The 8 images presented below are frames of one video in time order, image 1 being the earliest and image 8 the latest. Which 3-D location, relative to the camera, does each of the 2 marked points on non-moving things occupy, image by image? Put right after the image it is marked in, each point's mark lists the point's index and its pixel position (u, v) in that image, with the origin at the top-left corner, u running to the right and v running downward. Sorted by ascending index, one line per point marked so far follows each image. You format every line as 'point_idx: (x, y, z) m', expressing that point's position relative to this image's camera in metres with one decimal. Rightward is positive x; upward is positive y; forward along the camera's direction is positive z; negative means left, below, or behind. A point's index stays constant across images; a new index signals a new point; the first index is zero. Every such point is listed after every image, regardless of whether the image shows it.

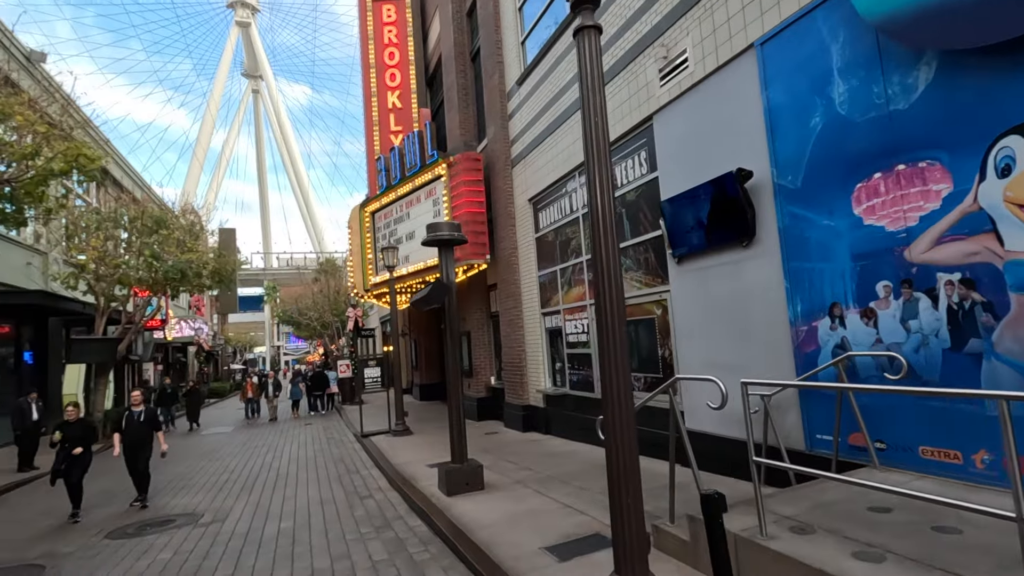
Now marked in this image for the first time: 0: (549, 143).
0: (+0.8, +3.1, +11.7) m
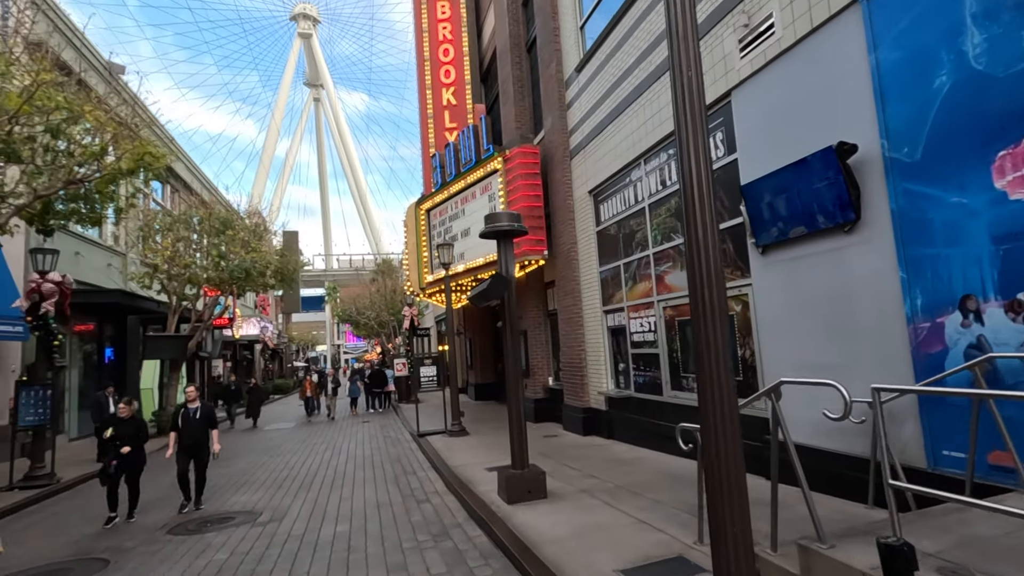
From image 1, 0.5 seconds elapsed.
0: (+2.0, +3.2, +11.1) m
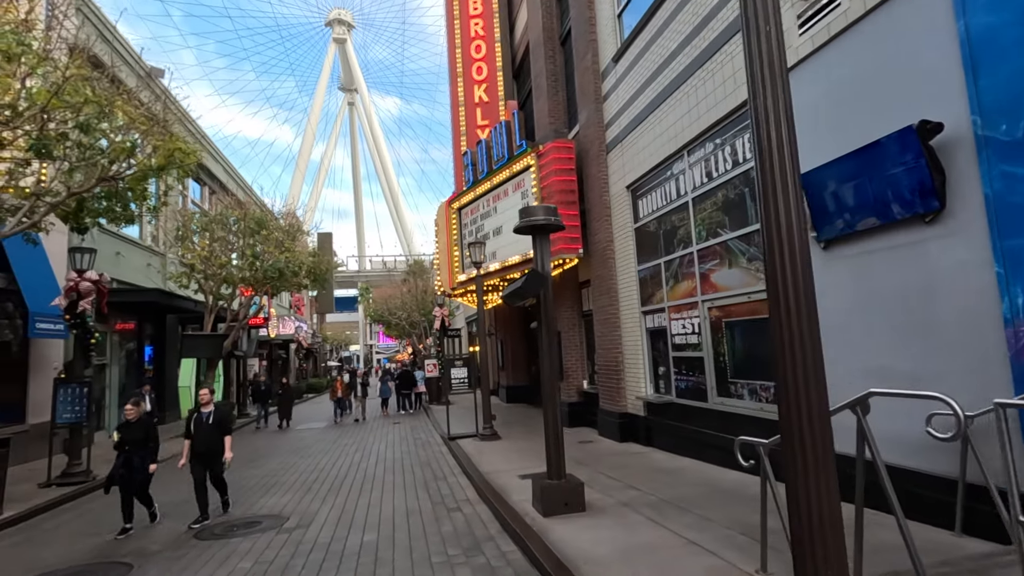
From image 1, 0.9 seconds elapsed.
0: (+2.7, +3.2, +10.5) m
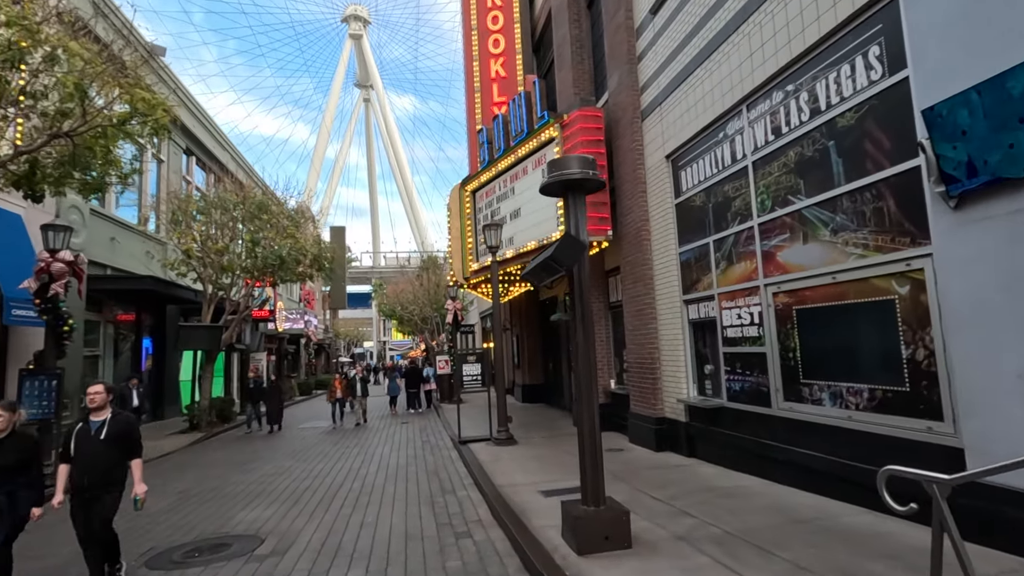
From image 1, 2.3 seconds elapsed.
0: (+3.1, +3.5, +9.0) m
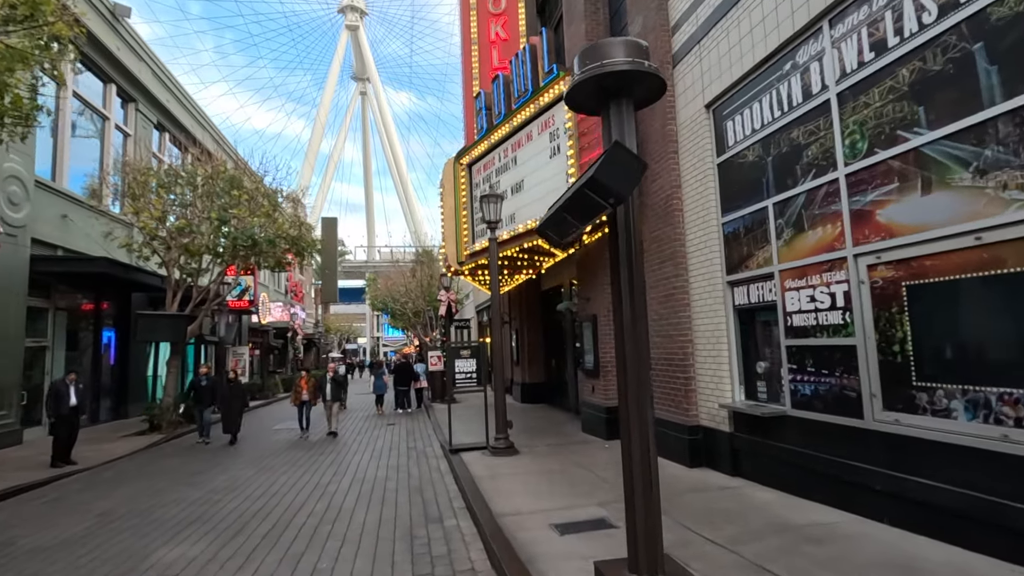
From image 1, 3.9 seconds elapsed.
0: (+3.2, +3.8, +7.1) m
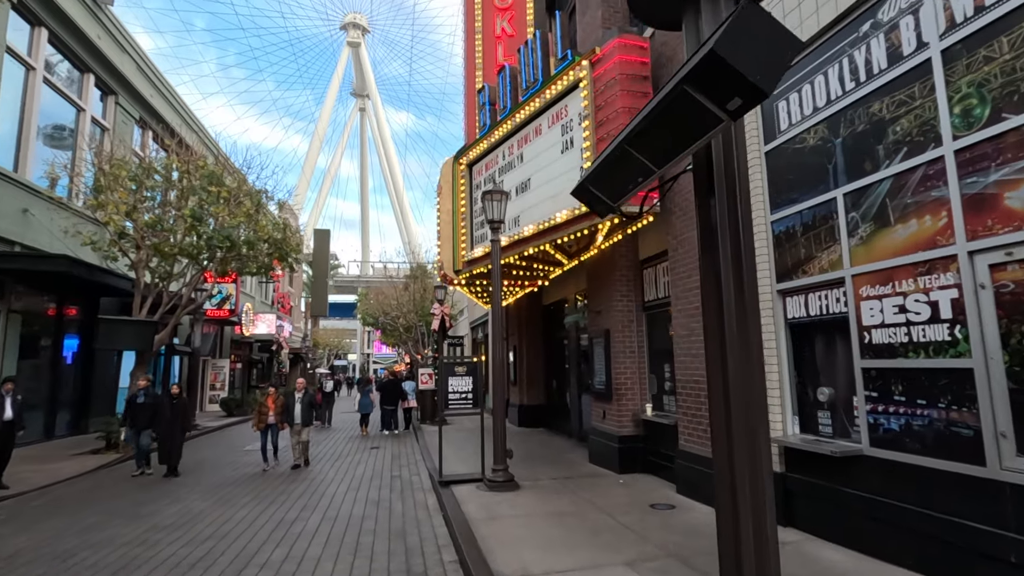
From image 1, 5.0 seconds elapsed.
0: (+3.4, +3.7, +6.0) m
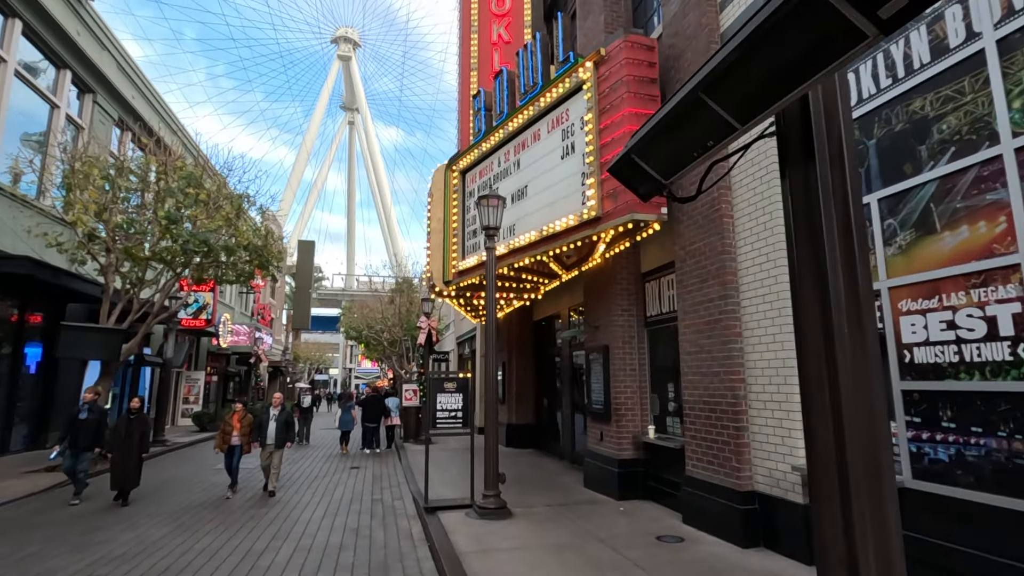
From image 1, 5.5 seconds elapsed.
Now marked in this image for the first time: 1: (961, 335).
0: (+3.5, +3.5, +5.7) m
1: (+3.6, -0.4, +4.3) m
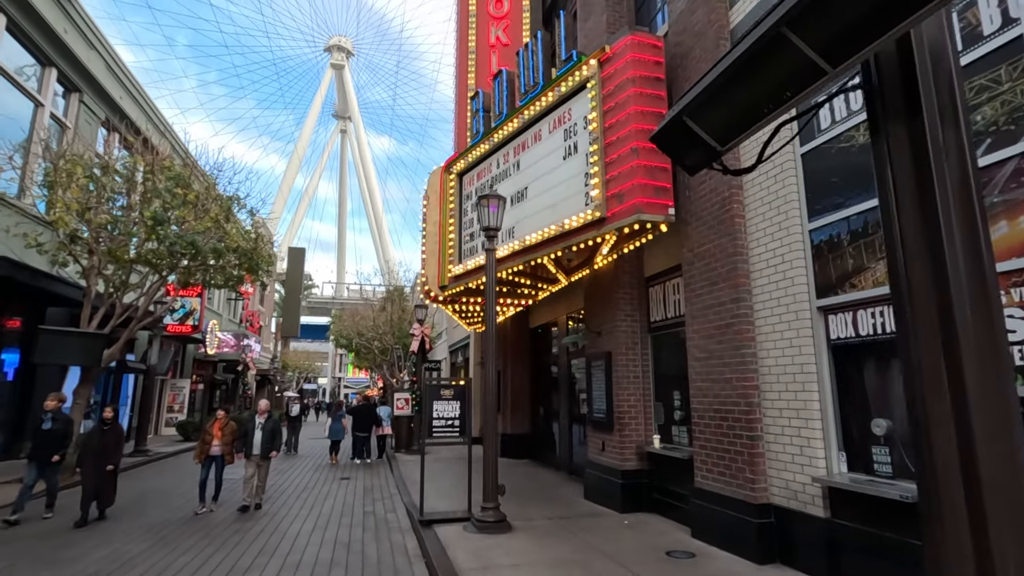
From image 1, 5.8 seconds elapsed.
0: (+3.6, +3.5, +5.5) m
1: (+3.7, -0.4, +4.0) m
